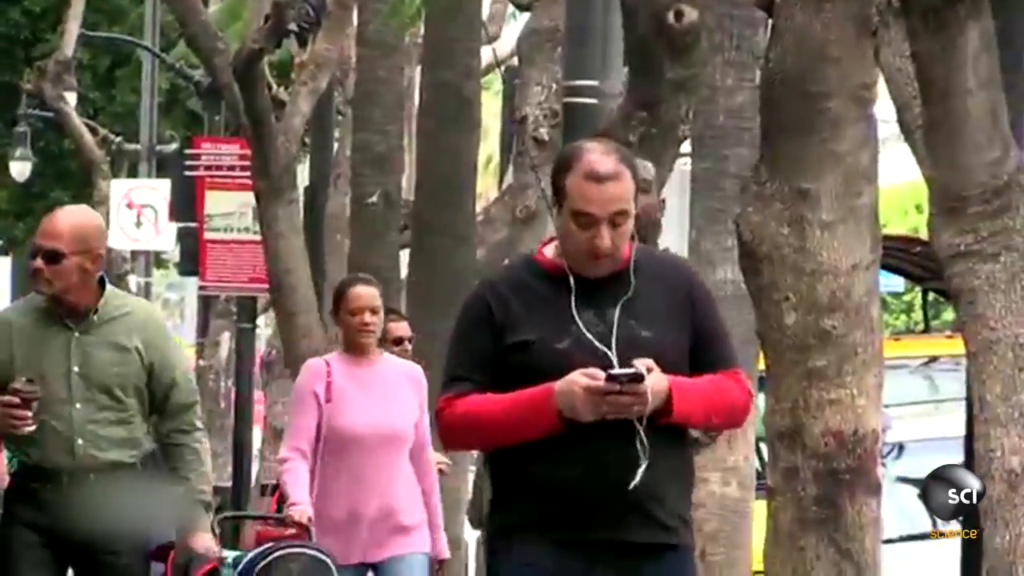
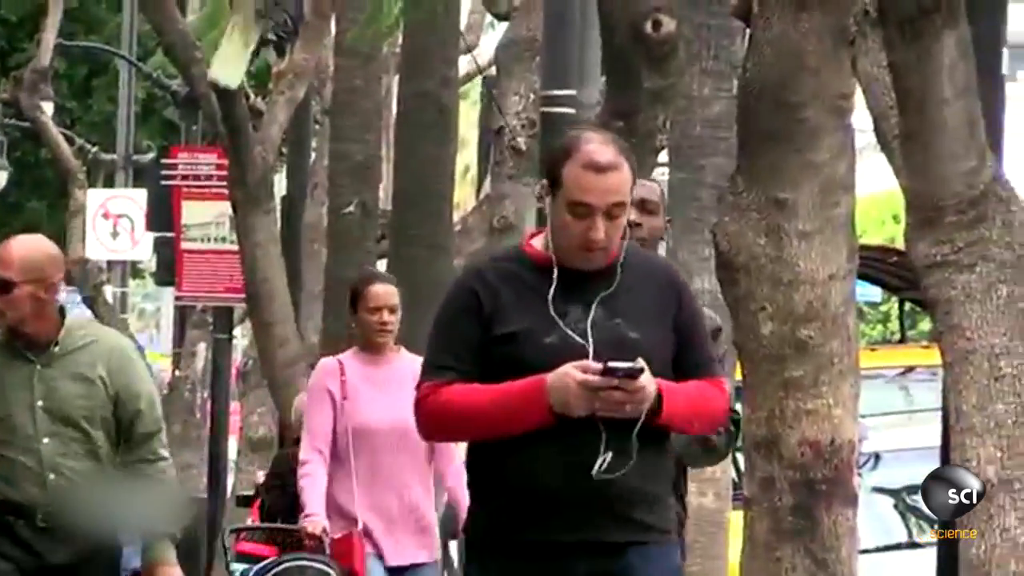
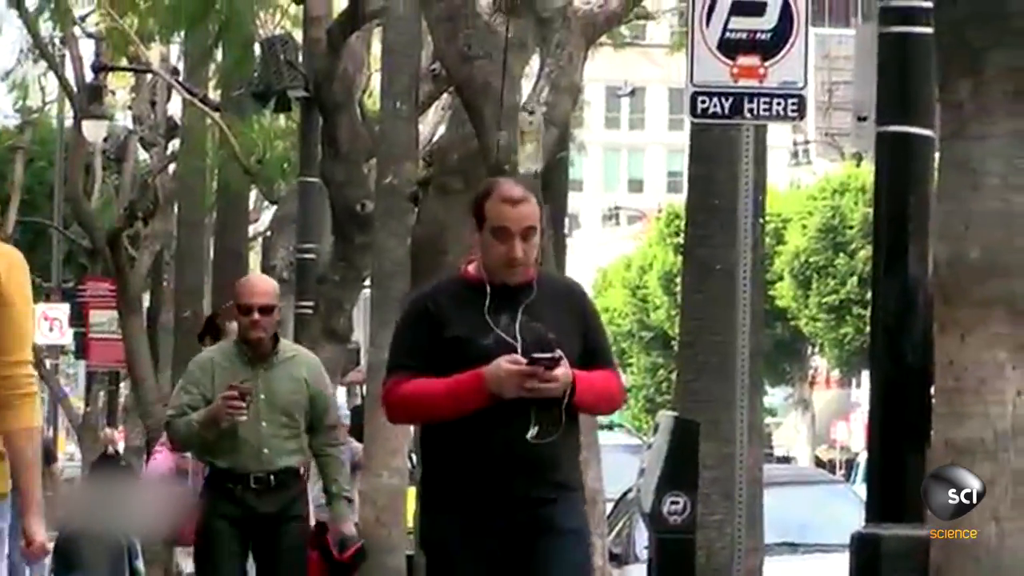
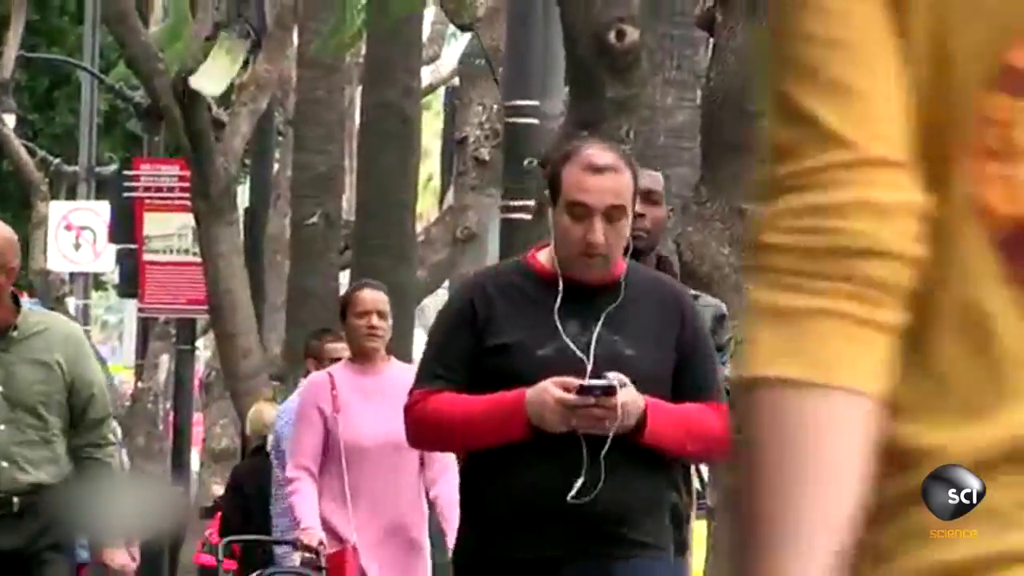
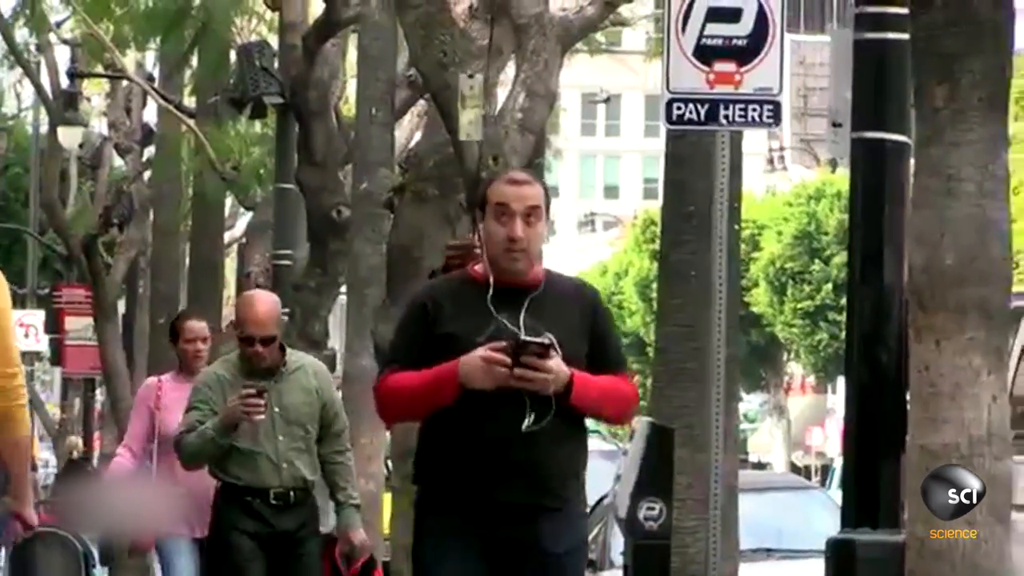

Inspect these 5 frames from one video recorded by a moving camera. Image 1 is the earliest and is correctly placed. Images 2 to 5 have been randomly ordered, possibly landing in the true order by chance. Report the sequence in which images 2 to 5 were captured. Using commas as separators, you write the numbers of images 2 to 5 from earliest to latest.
2, 4, 3, 5
